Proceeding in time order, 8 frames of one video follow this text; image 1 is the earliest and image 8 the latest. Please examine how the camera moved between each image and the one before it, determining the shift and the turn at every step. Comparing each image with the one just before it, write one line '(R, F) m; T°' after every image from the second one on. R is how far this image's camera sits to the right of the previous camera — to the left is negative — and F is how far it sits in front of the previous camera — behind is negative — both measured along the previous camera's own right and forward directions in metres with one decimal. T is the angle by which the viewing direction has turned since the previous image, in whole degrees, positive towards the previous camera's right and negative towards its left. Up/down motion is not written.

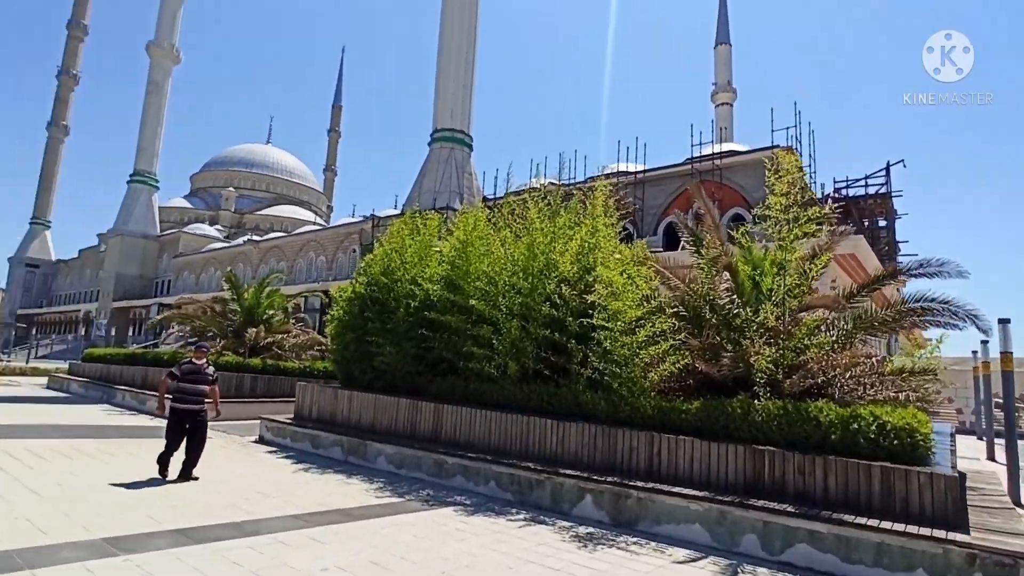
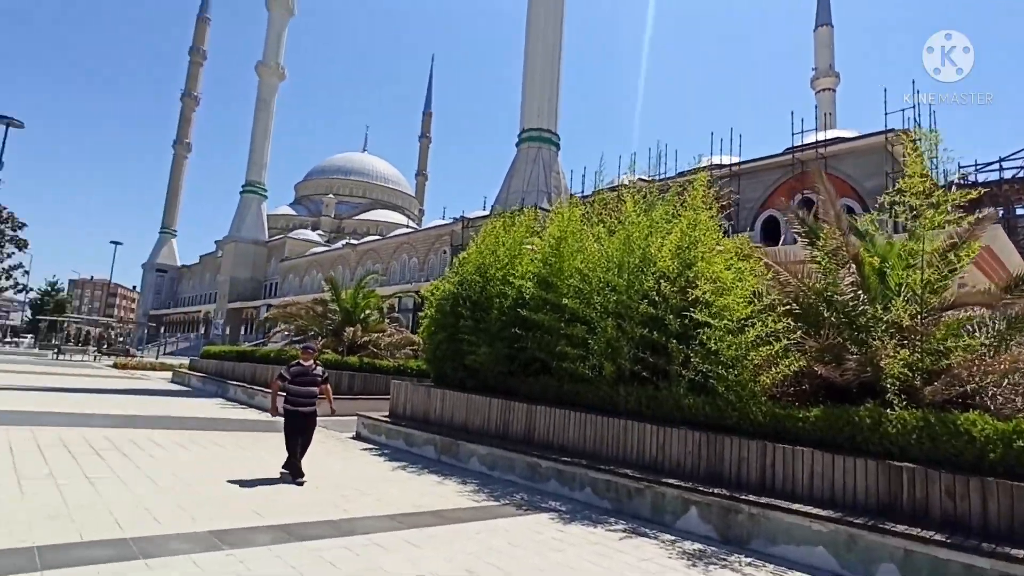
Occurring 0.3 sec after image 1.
(-0.1, +0.3) m; -8°
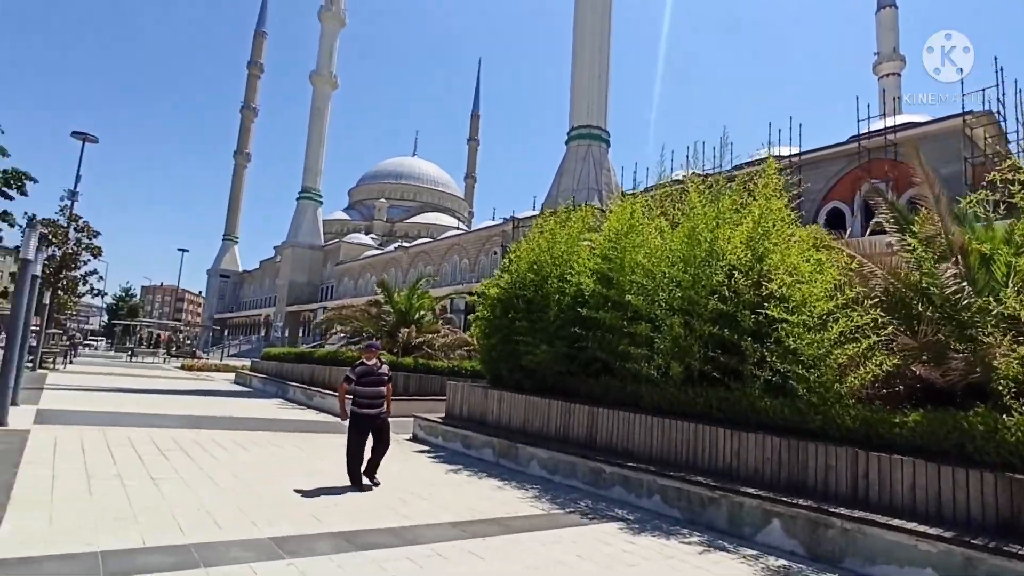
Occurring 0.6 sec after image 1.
(-0.1, +0.3) m; -5°
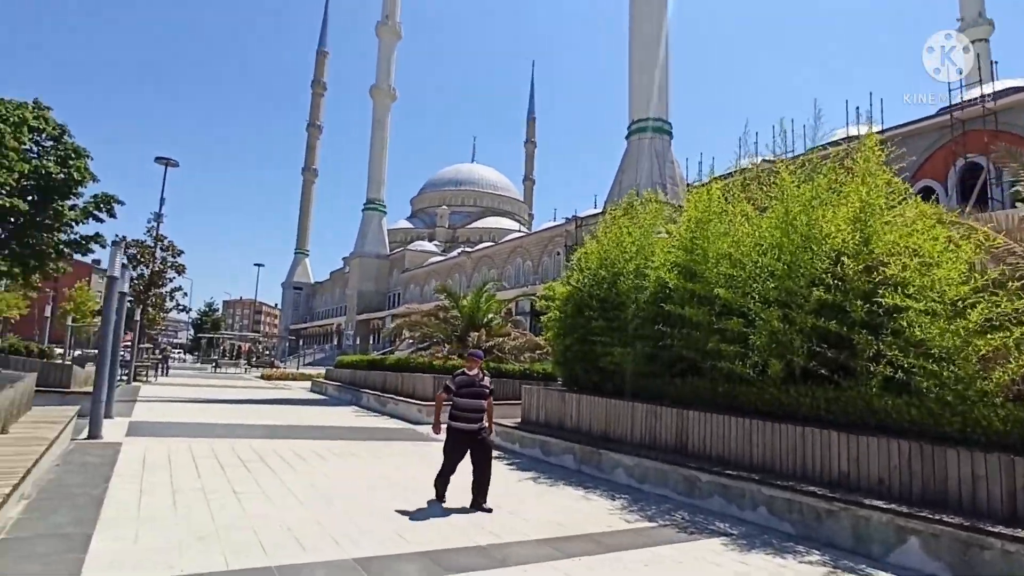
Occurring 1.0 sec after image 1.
(-0.2, +0.4) m; -6°
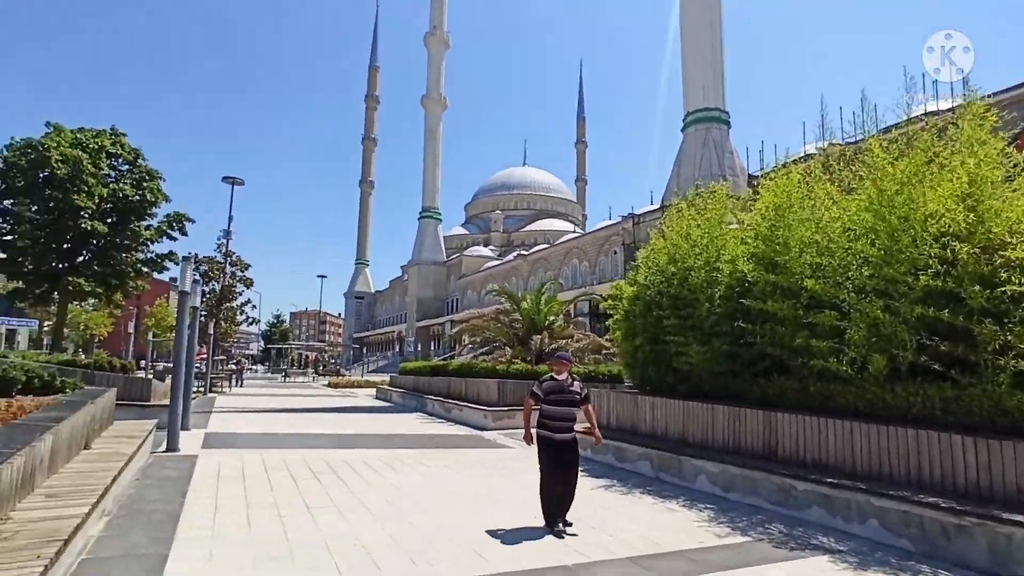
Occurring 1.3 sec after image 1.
(-0.1, +0.3) m; -5°
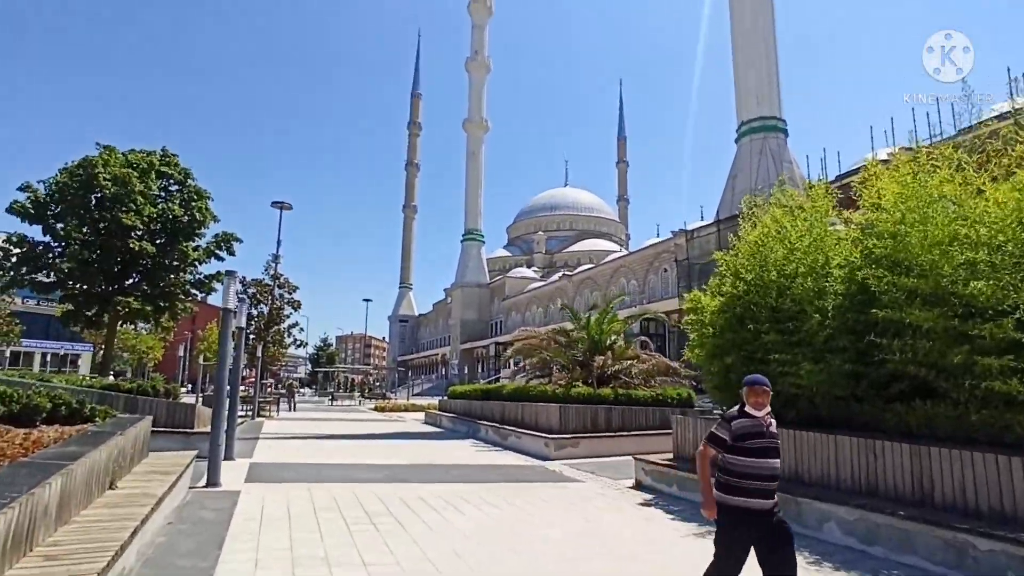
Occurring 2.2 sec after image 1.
(-0.4, +1.0) m; -4°
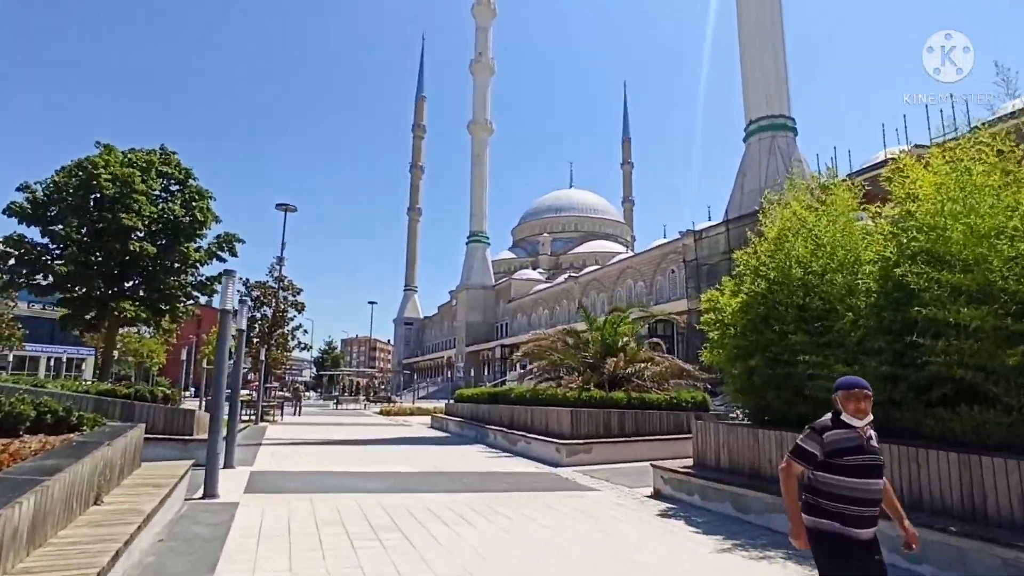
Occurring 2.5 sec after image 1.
(-0.1, +0.4) m; 0°
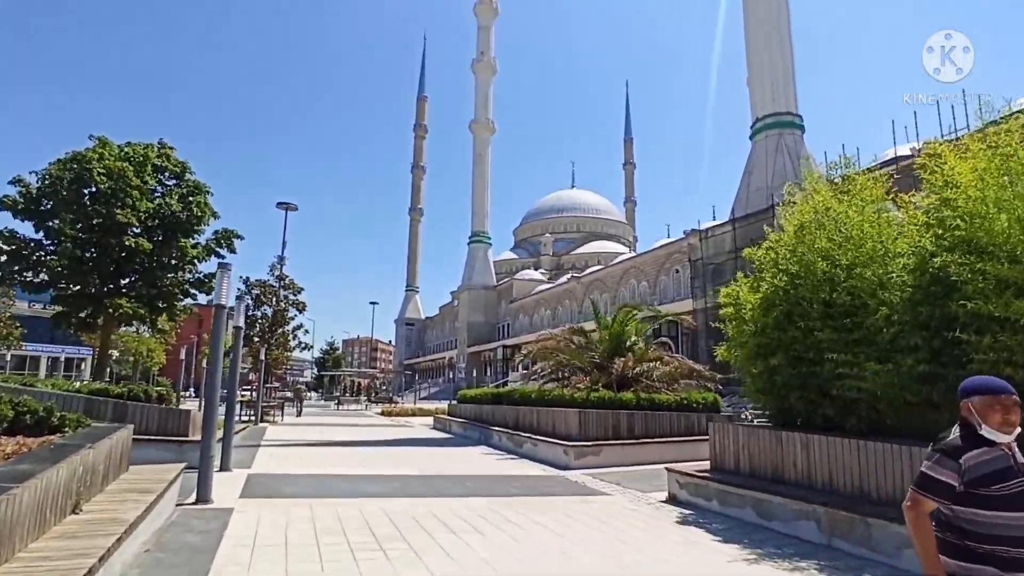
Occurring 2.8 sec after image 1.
(-0.1, +0.4) m; 0°
